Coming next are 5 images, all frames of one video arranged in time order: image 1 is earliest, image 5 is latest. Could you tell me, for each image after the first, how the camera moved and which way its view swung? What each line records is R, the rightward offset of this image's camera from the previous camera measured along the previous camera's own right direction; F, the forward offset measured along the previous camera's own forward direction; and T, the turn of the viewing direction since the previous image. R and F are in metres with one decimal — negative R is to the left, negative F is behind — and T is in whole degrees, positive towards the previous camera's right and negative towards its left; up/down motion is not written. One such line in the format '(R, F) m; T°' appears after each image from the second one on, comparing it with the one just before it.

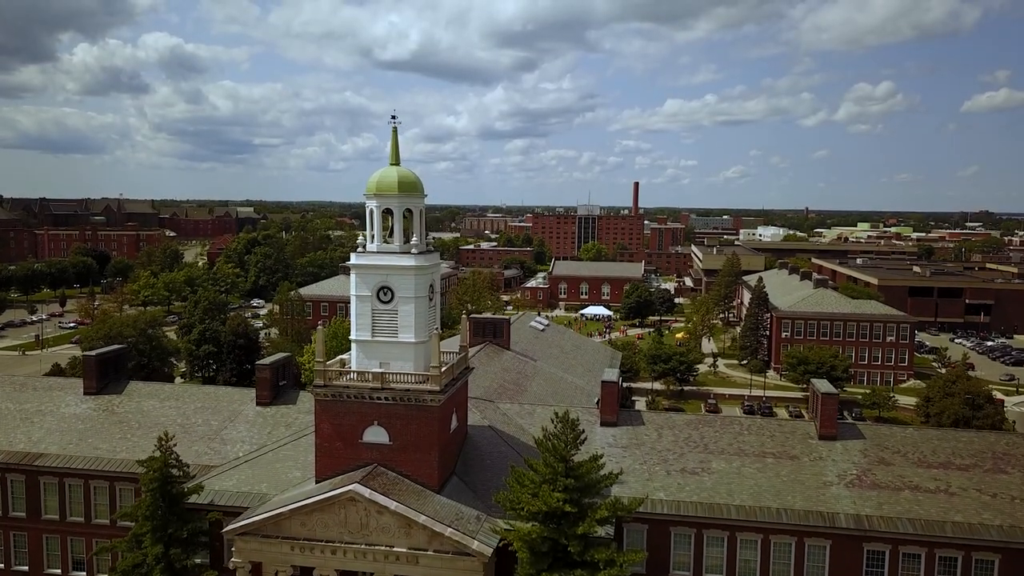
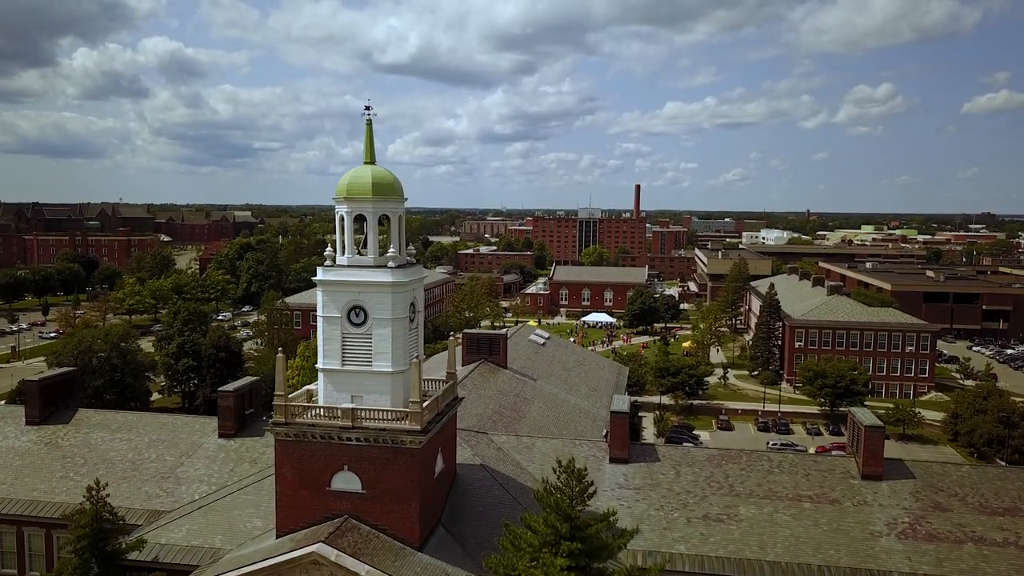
(+0.1, +2.9) m; 0°
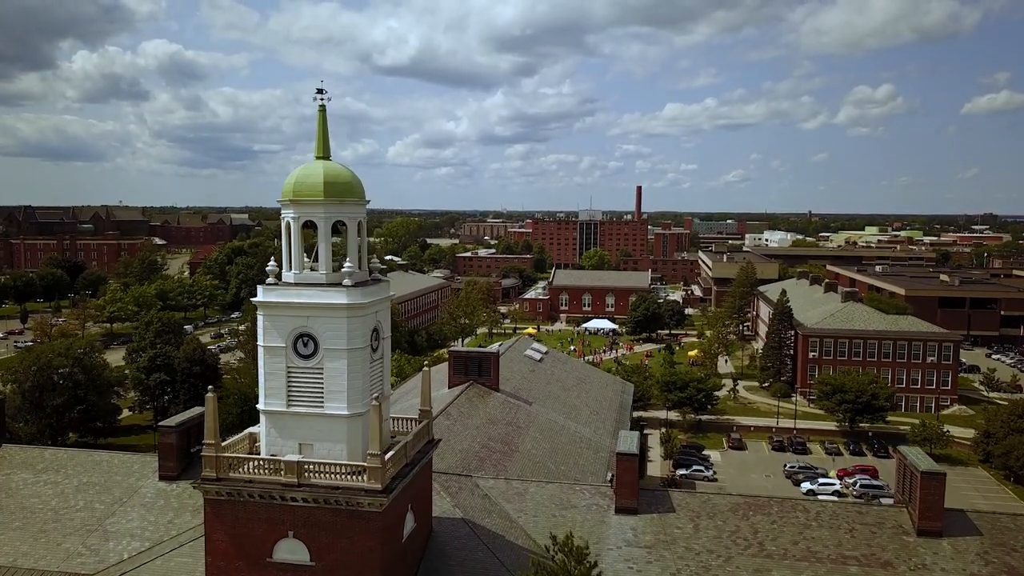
(+0.3, +3.1) m; 0°
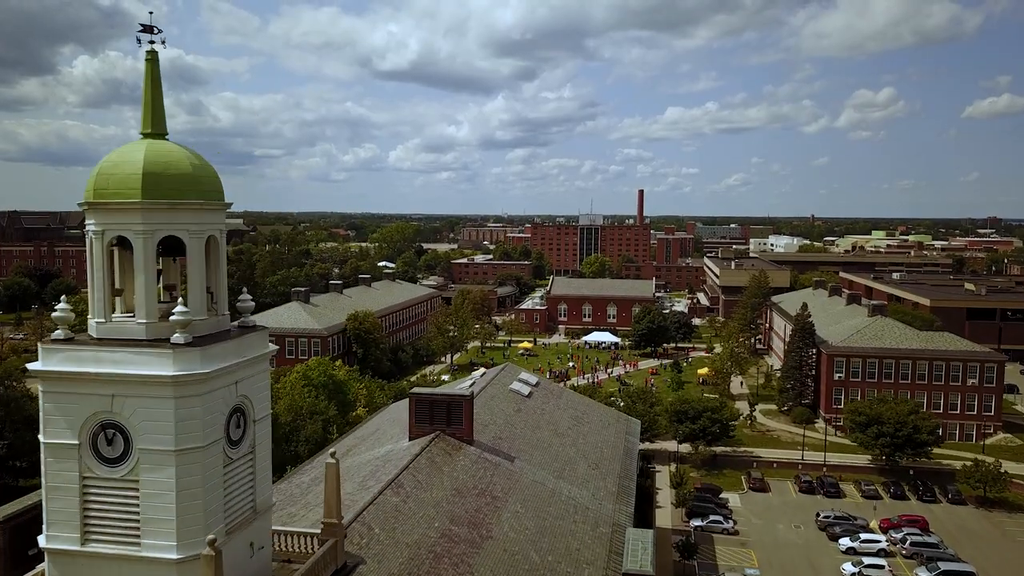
(+0.7, +5.4) m; 0°
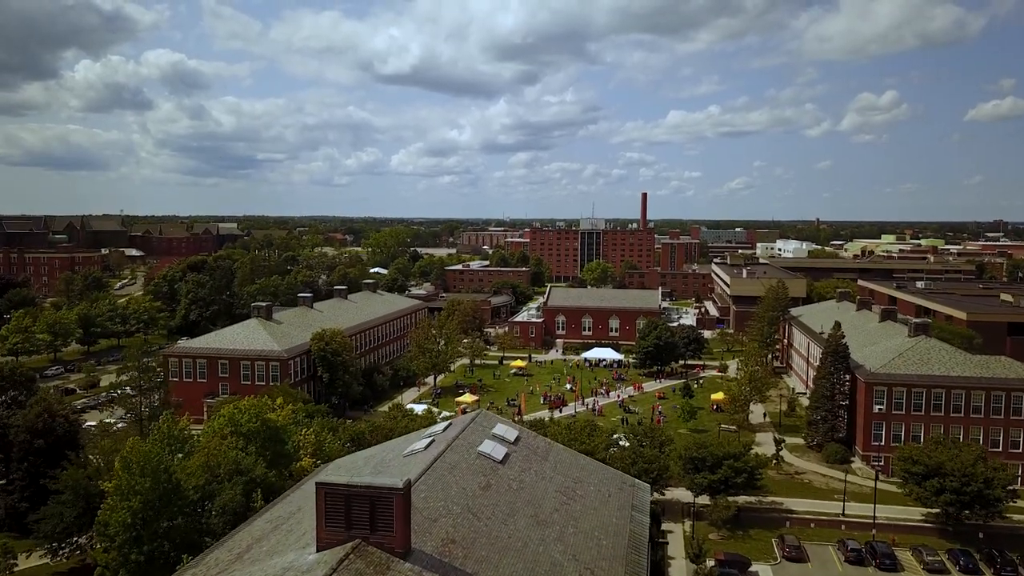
(+1.0, +6.6) m; 0°
